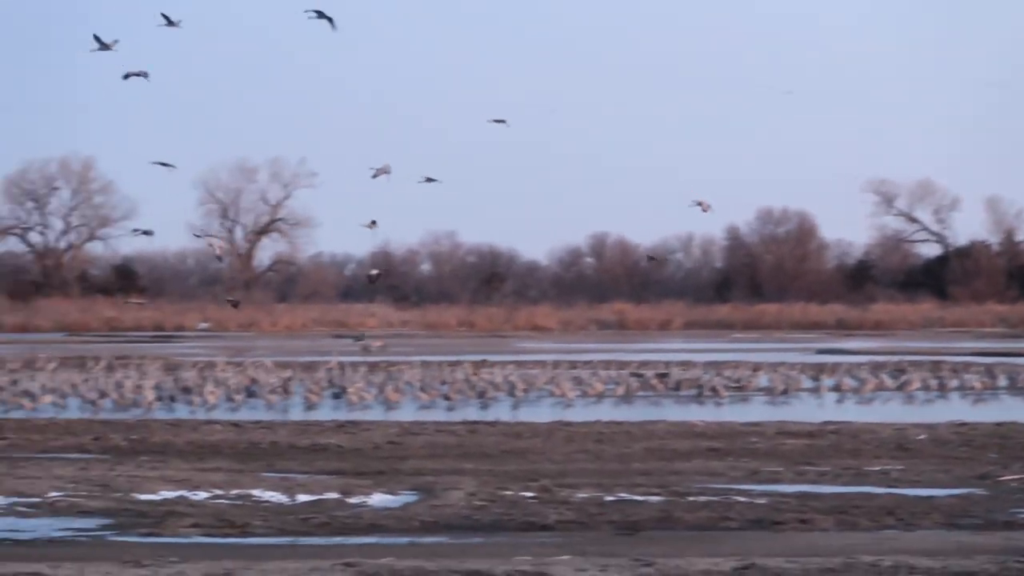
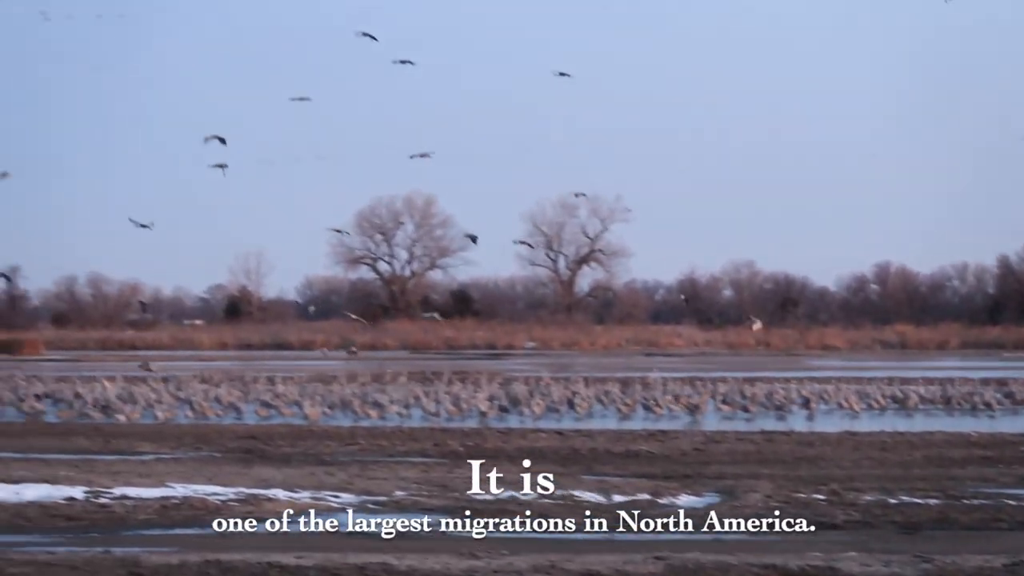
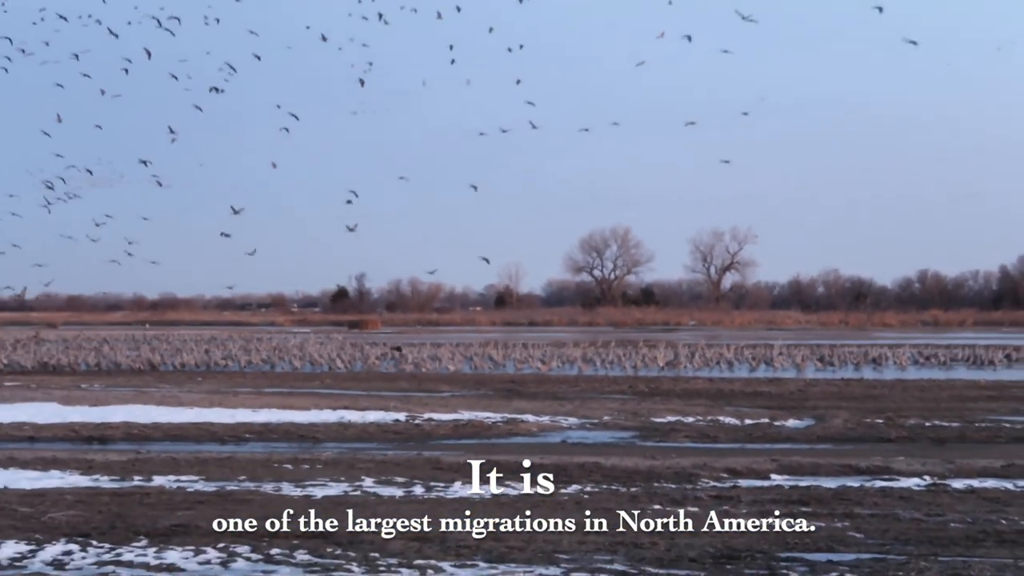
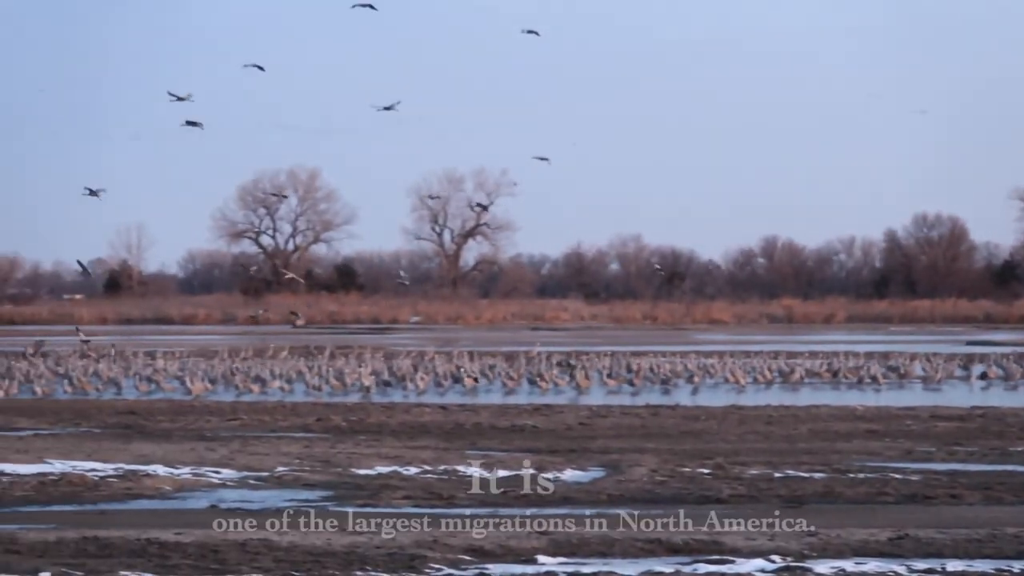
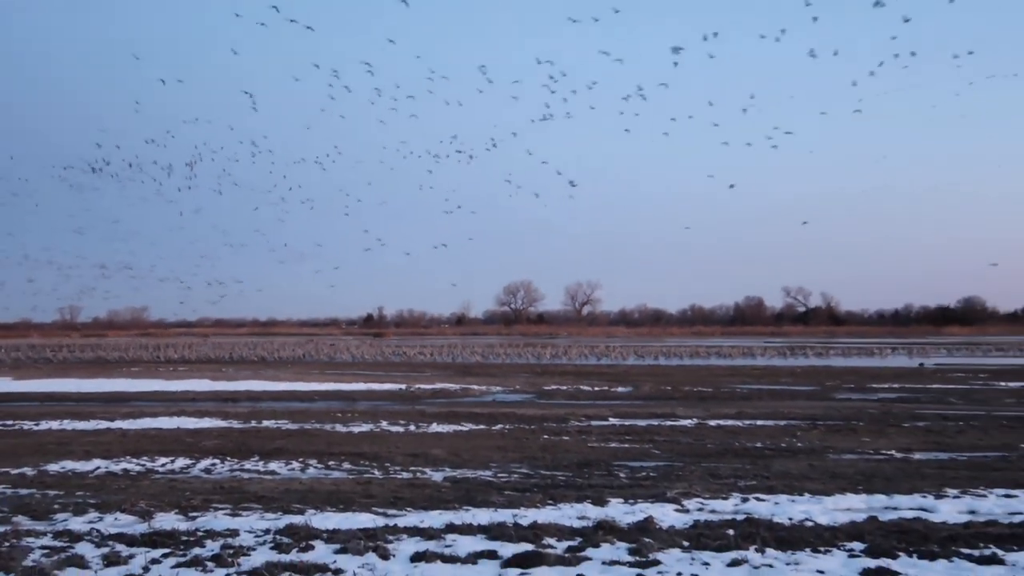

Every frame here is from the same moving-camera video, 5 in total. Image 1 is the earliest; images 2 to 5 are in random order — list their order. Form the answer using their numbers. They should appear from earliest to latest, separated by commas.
4, 2, 3, 5
